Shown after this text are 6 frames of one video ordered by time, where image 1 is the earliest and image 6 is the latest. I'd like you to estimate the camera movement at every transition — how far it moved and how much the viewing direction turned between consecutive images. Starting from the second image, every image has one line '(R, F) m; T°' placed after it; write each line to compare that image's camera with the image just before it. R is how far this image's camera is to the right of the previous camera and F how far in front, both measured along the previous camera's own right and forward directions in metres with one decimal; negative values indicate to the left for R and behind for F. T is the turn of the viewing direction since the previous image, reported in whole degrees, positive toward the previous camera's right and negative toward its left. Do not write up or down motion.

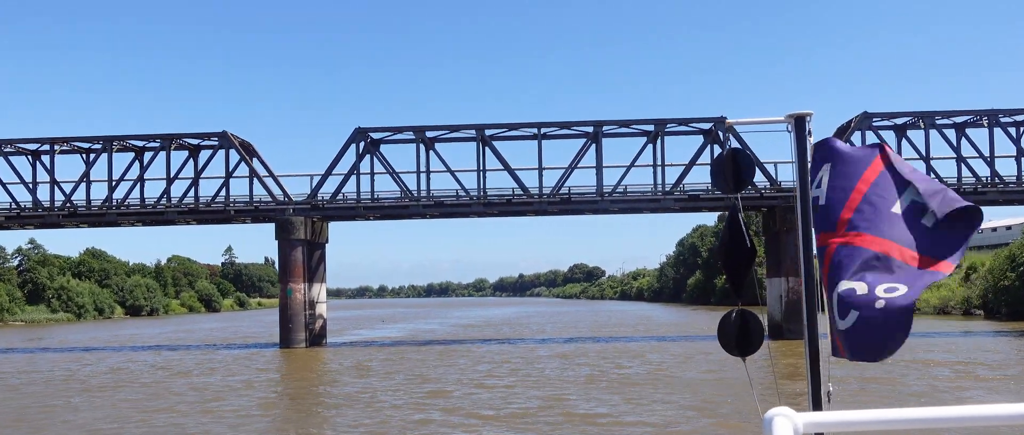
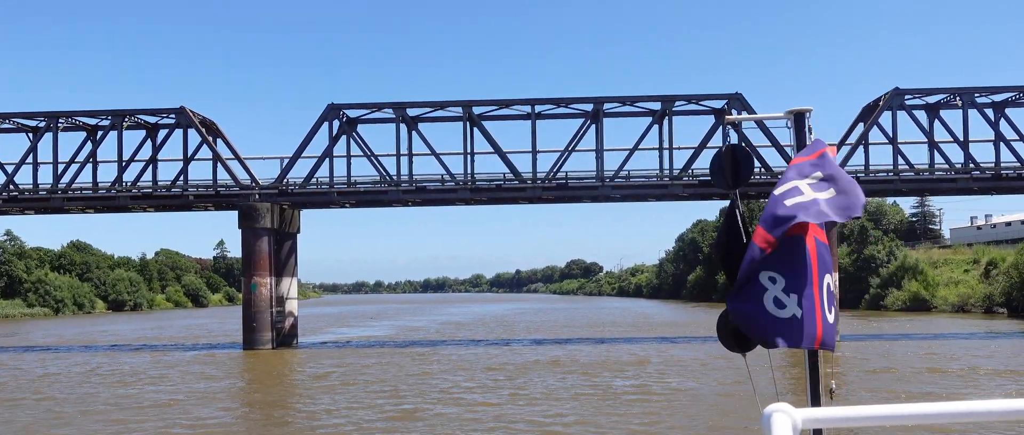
(+0.3, +3.7) m; 0°
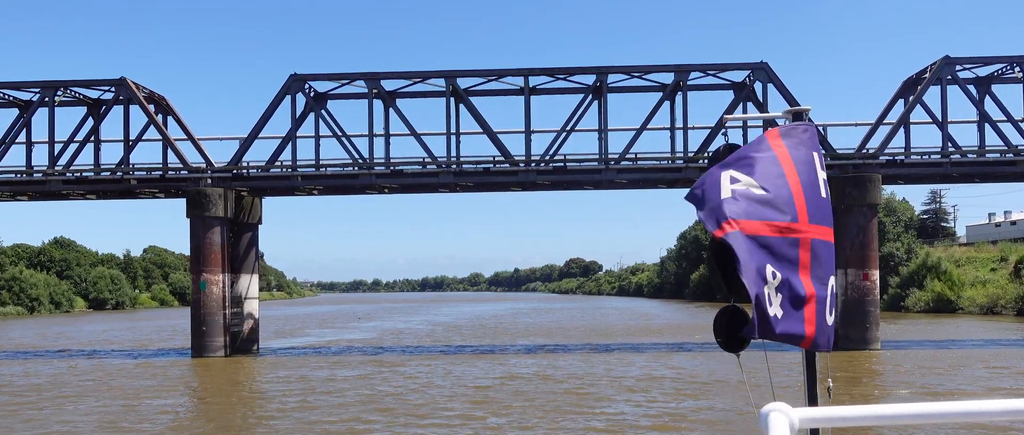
(+0.3, +4.3) m; 0°
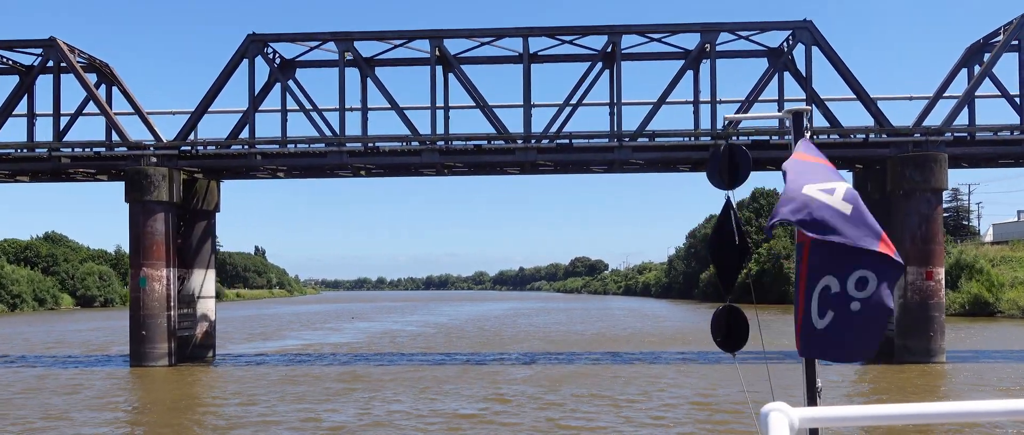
(+0.3, +4.3) m; 0°
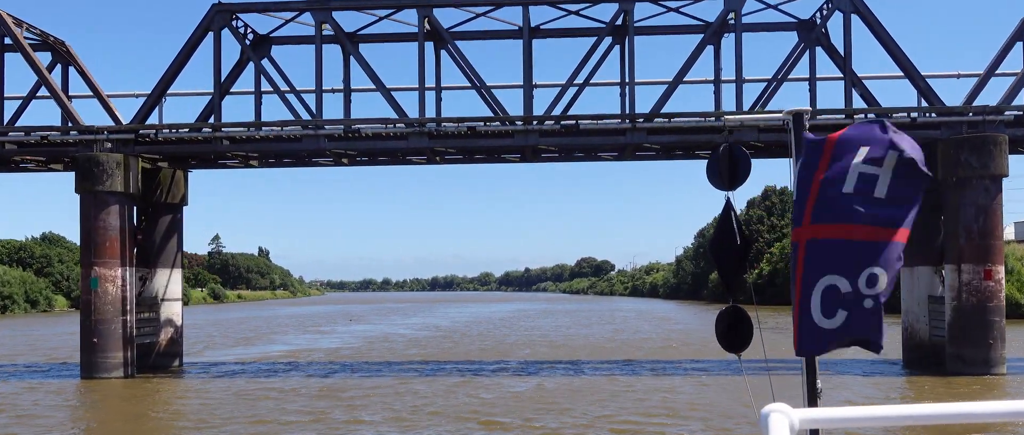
(+0.2, +2.7) m; 0°
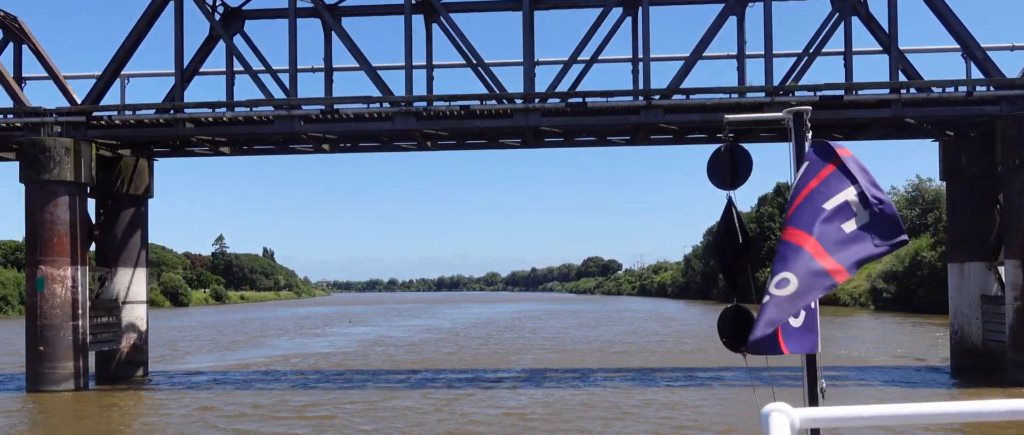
(+0.2, +2.4) m; 0°
